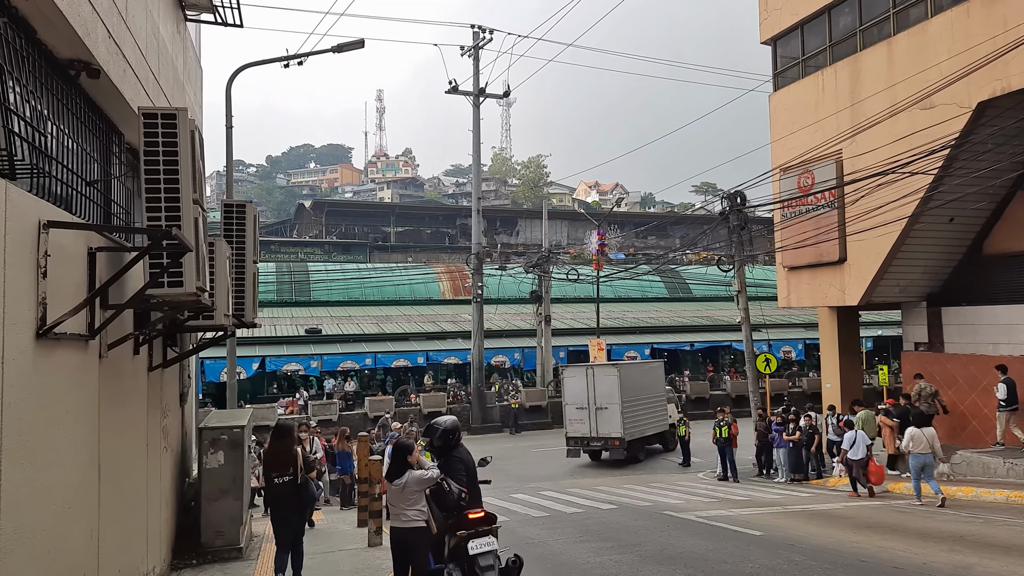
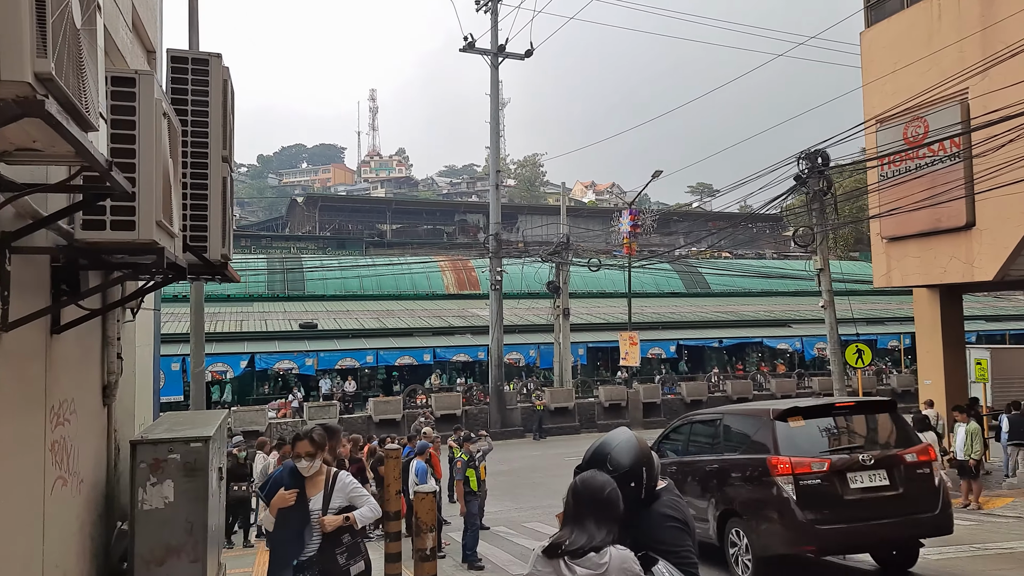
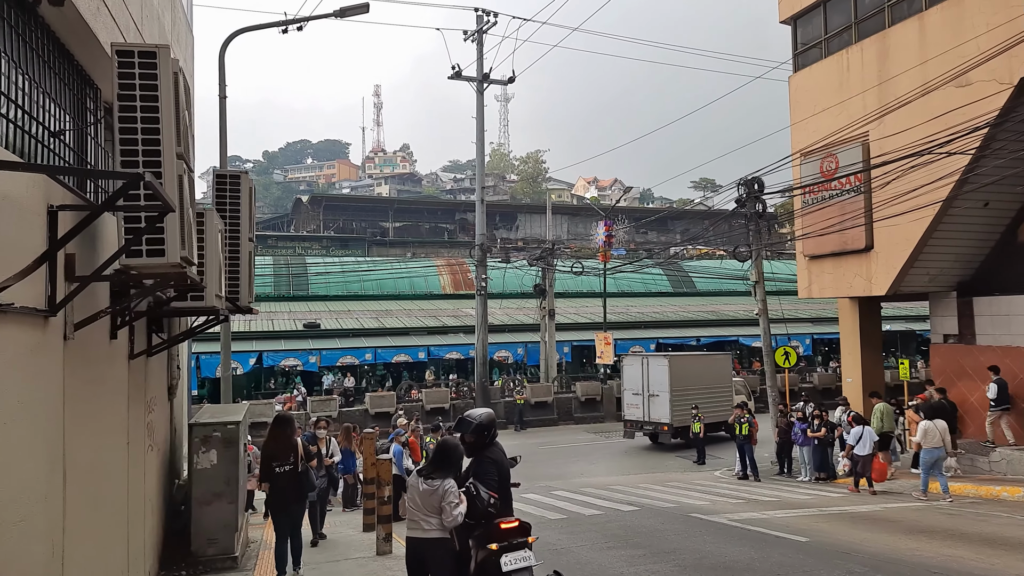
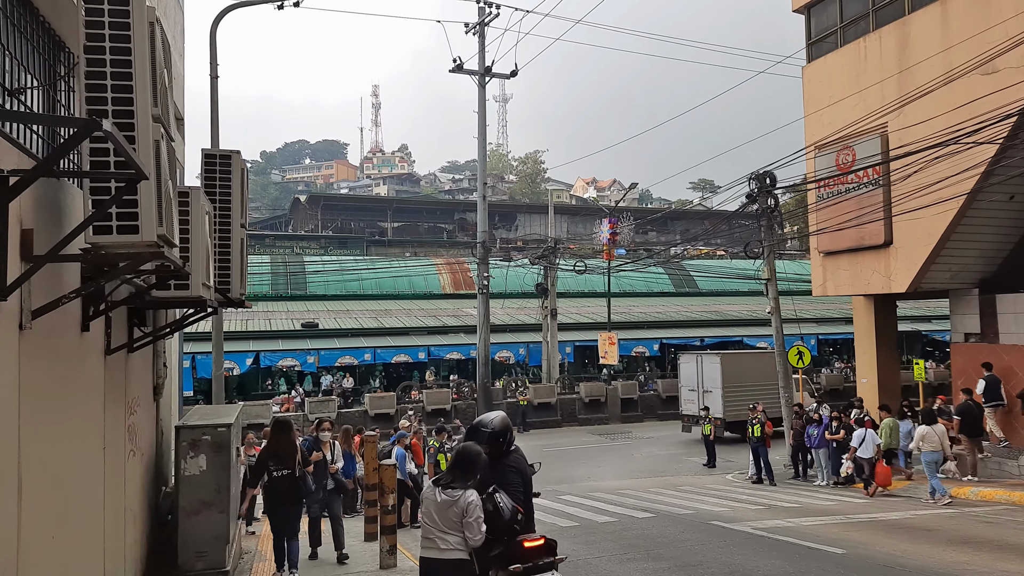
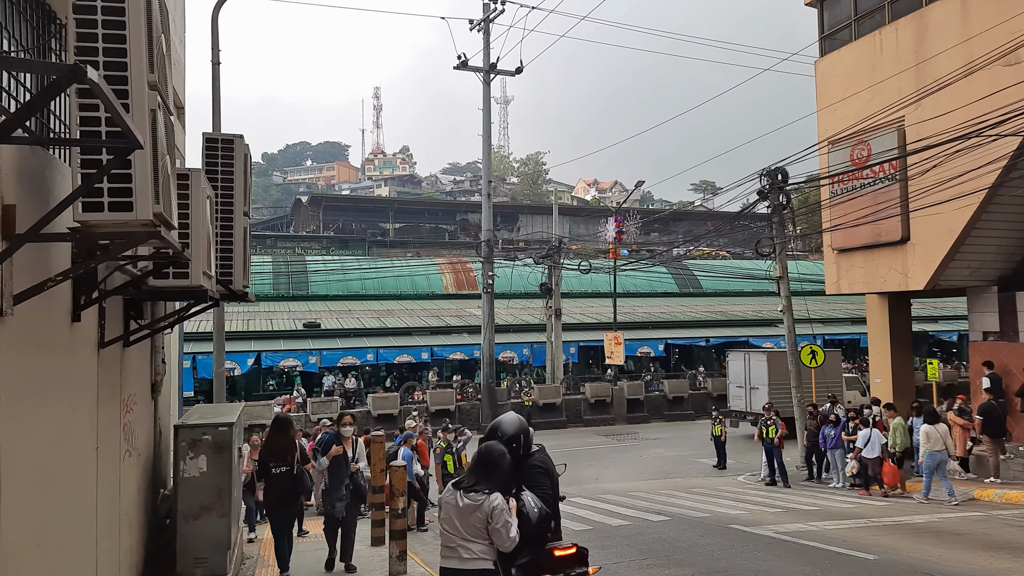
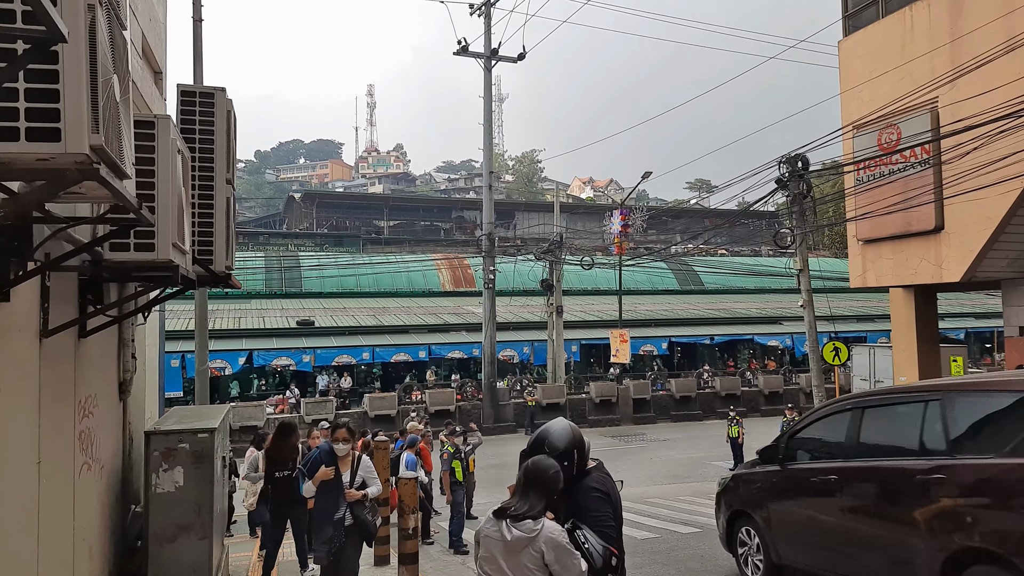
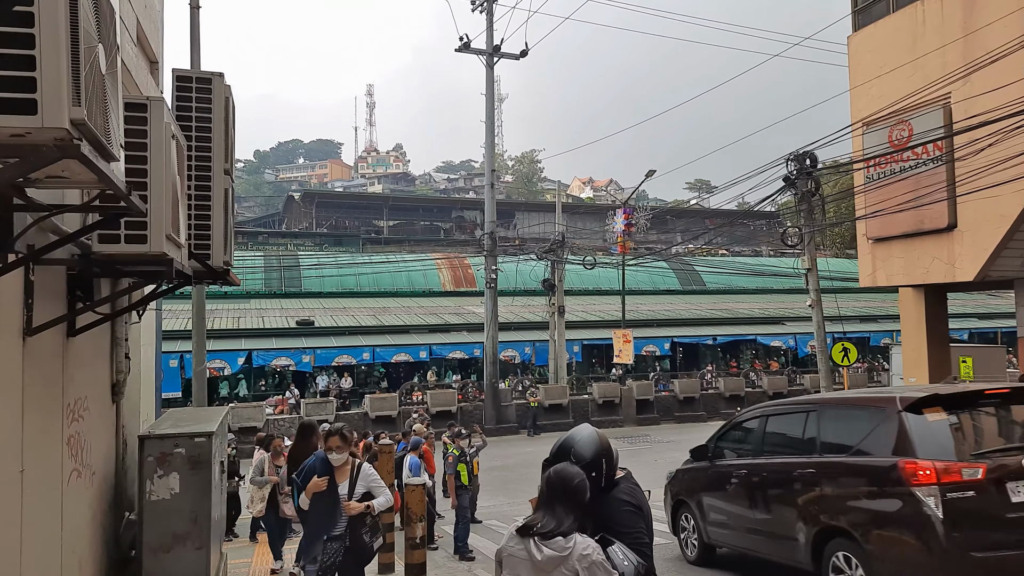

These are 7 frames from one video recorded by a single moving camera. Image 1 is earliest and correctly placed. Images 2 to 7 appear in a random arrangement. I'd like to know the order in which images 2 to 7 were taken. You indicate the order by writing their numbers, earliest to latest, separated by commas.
3, 4, 5, 6, 7, 2
